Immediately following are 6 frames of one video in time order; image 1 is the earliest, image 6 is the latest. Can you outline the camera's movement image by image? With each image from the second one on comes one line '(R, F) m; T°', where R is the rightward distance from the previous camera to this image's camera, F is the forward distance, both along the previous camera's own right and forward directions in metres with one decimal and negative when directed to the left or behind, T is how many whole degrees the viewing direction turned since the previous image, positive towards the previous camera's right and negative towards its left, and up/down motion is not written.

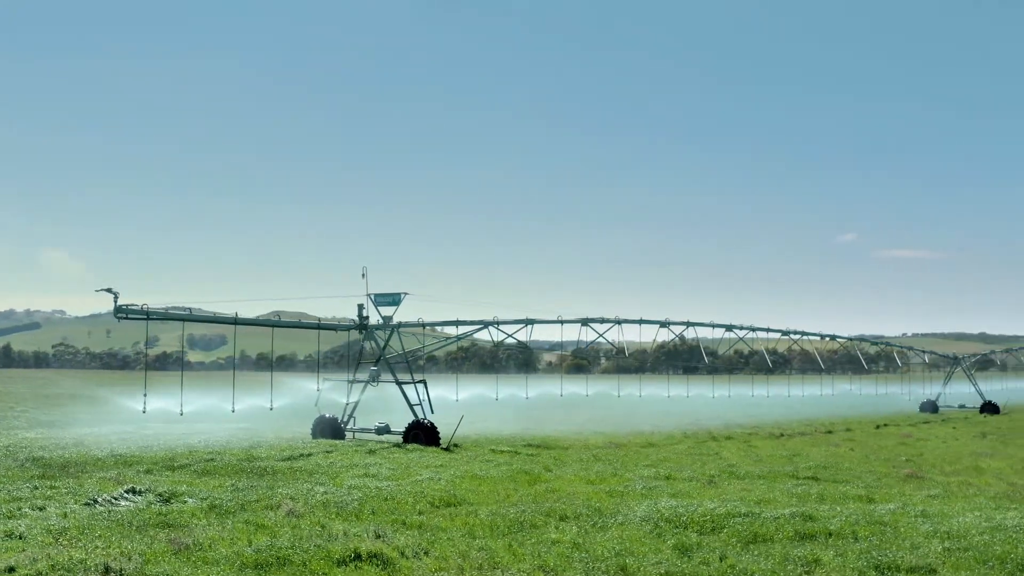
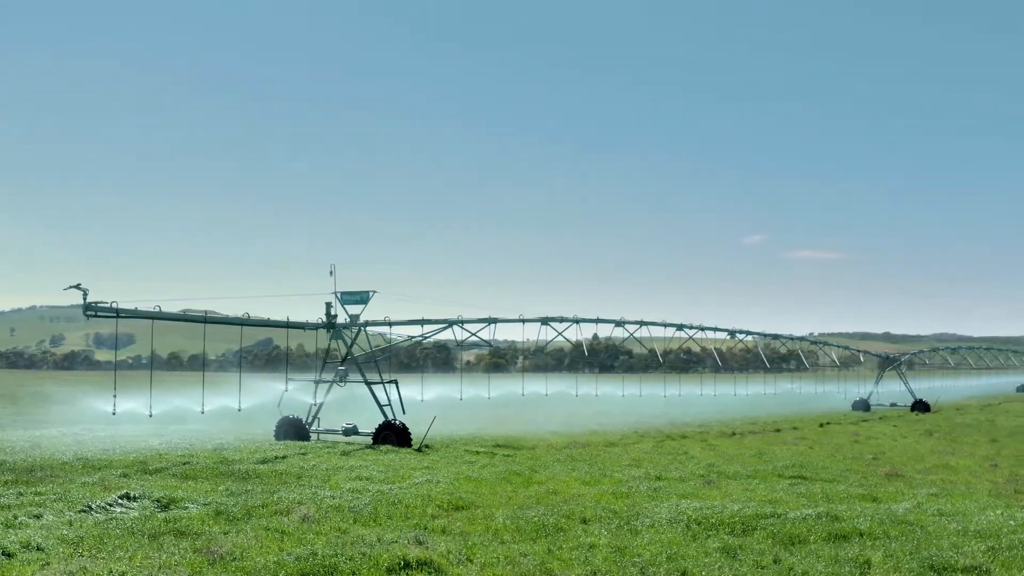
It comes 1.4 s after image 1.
(-1.7, +0.1) m; +4°
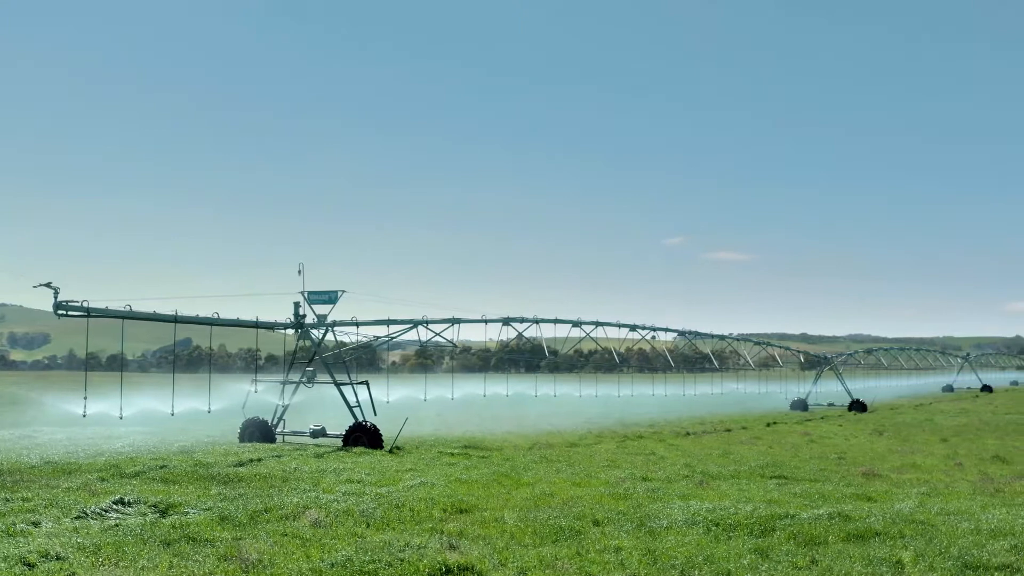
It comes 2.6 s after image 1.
(-1.5, 0.0) m; +4°
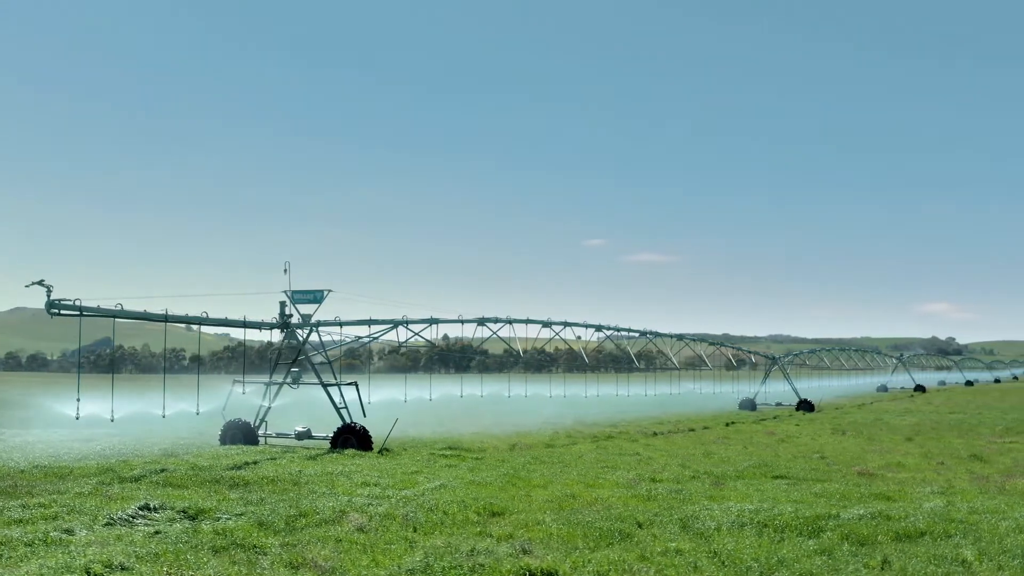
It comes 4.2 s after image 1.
(-2.1, -0.1) m; +3°
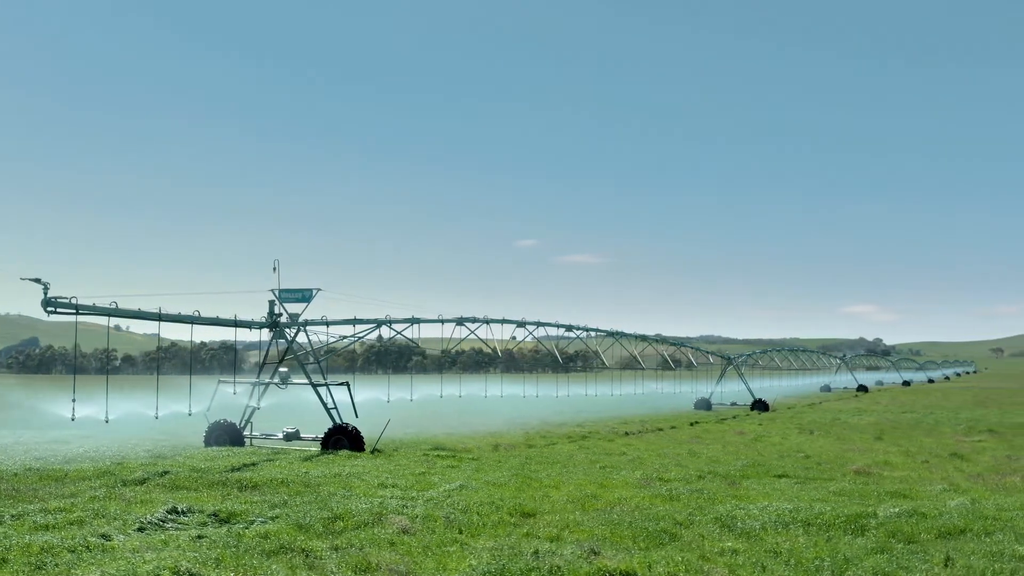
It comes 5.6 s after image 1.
(-2.0, 0.0) m; +3°
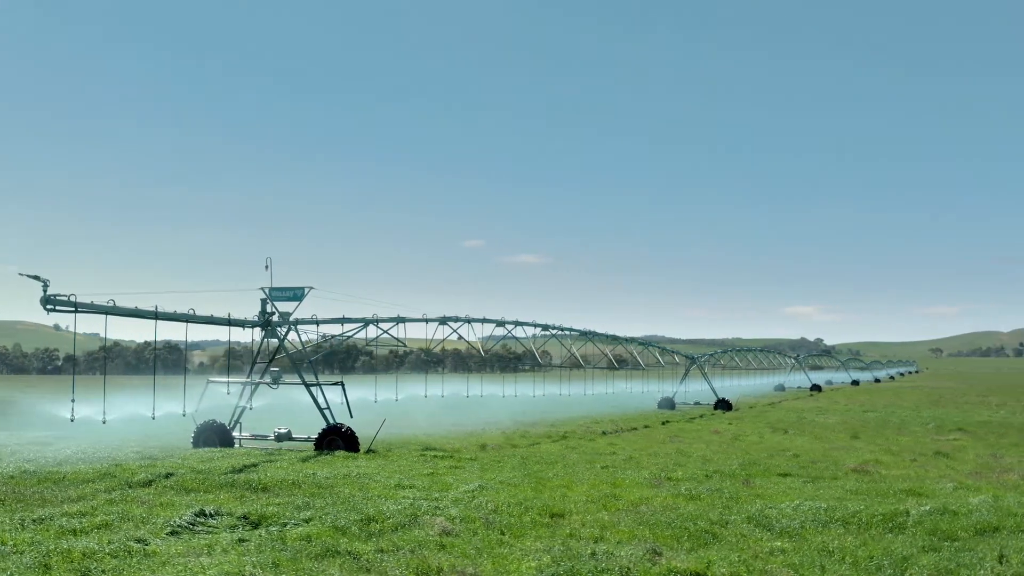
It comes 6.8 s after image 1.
(-1.7, 0.0) m; +3°
